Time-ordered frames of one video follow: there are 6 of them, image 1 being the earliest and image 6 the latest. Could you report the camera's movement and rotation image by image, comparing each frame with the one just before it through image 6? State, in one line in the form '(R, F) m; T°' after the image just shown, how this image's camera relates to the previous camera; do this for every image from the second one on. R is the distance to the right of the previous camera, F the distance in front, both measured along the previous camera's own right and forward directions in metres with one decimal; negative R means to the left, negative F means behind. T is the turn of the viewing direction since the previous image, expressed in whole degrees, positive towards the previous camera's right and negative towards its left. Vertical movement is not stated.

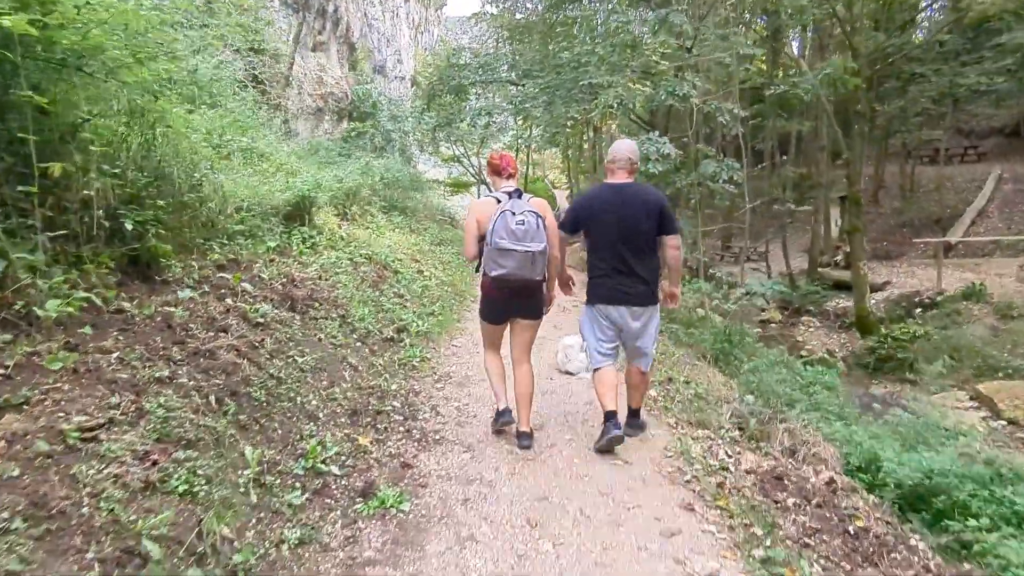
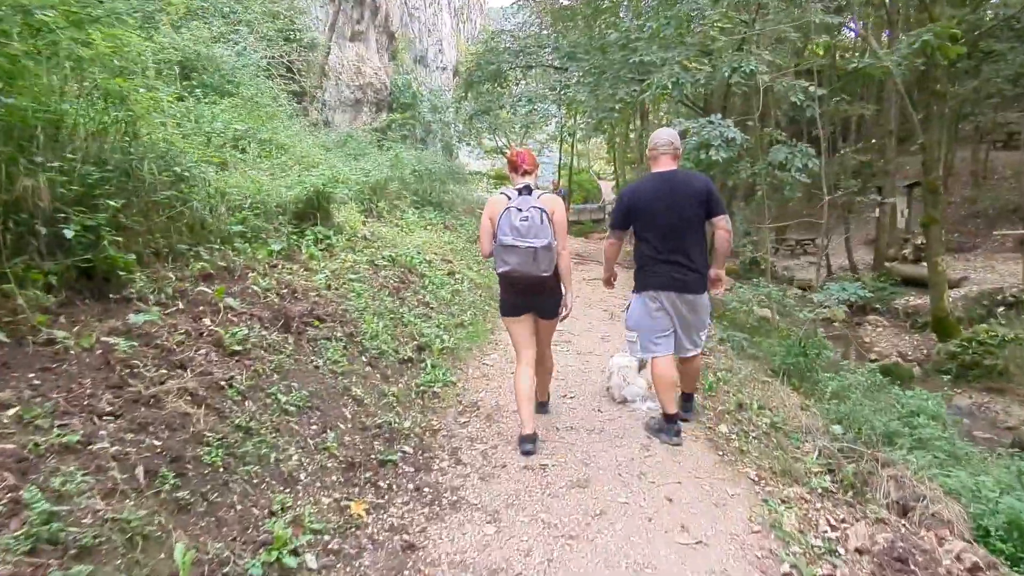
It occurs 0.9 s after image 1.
(0.0, +0.9) m; -4°
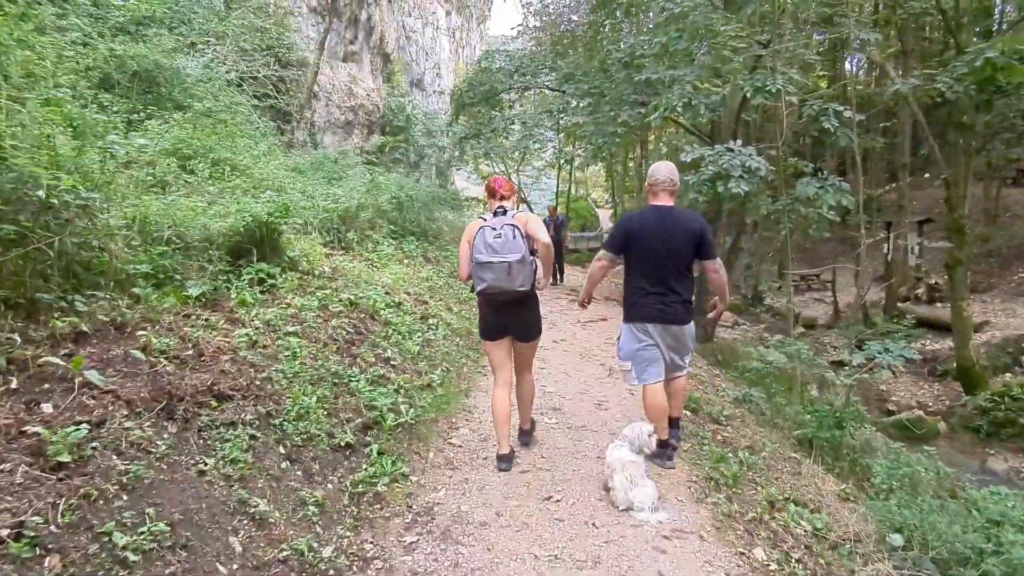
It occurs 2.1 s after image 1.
(+0.1, +1.1) m; 0°
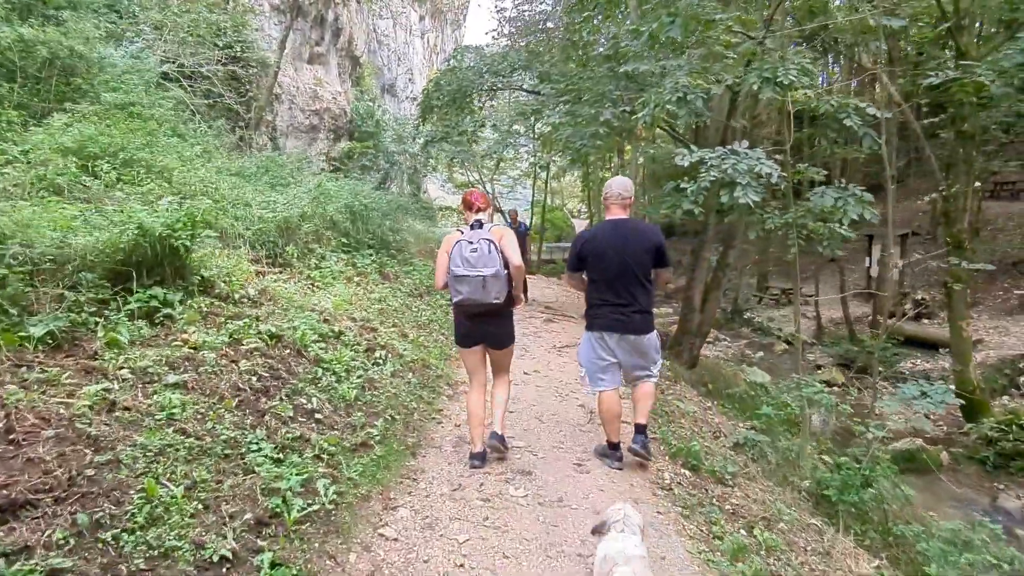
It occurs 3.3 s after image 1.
(+0.1, +1.1) m; +2°
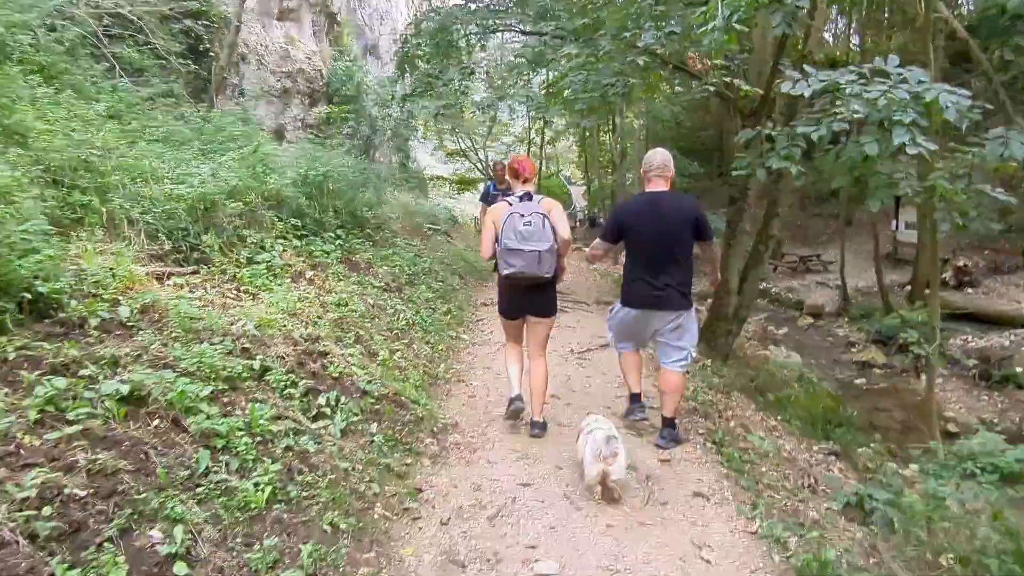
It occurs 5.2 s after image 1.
(-0.1, +2.0) m; 0°
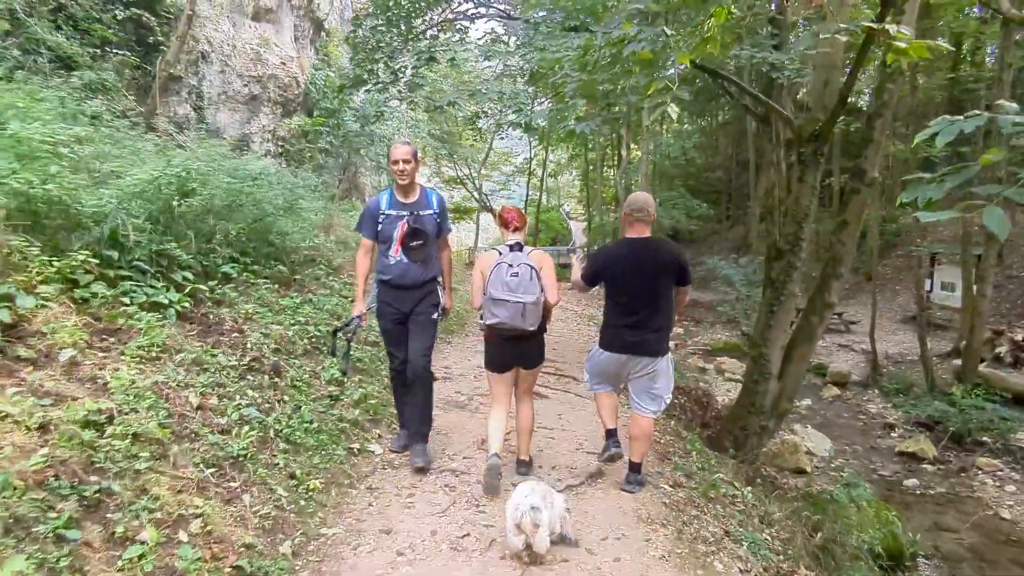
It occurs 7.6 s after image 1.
(+0.3, +2.6) m; 0°
